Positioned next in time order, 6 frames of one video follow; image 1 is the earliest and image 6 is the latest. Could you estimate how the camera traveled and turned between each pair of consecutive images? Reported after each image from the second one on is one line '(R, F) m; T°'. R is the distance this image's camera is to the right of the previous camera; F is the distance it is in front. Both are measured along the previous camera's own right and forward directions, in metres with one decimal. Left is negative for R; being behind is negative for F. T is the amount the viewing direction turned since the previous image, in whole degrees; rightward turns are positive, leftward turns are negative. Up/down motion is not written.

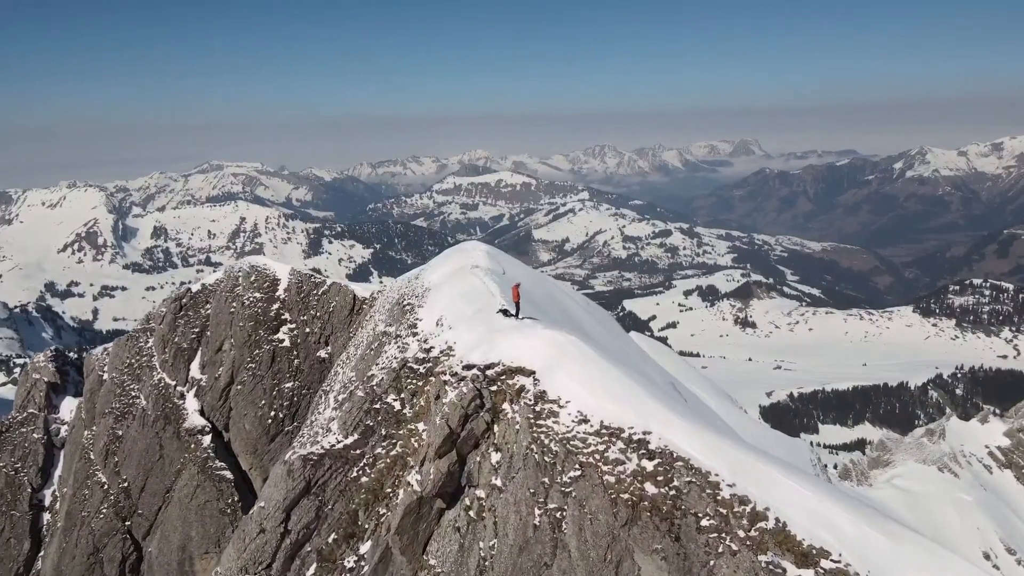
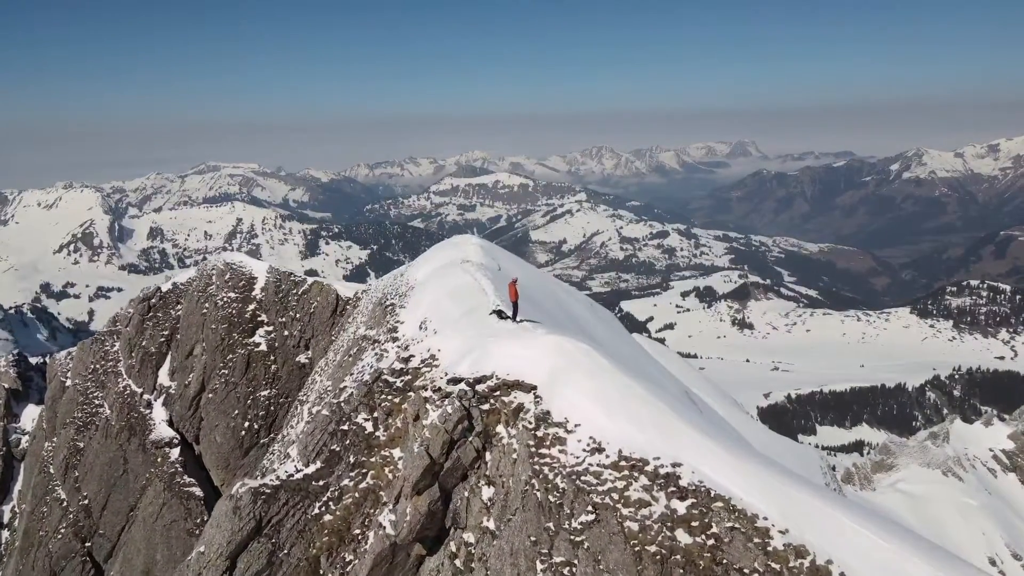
(+0.1, +5.3) m; 0°
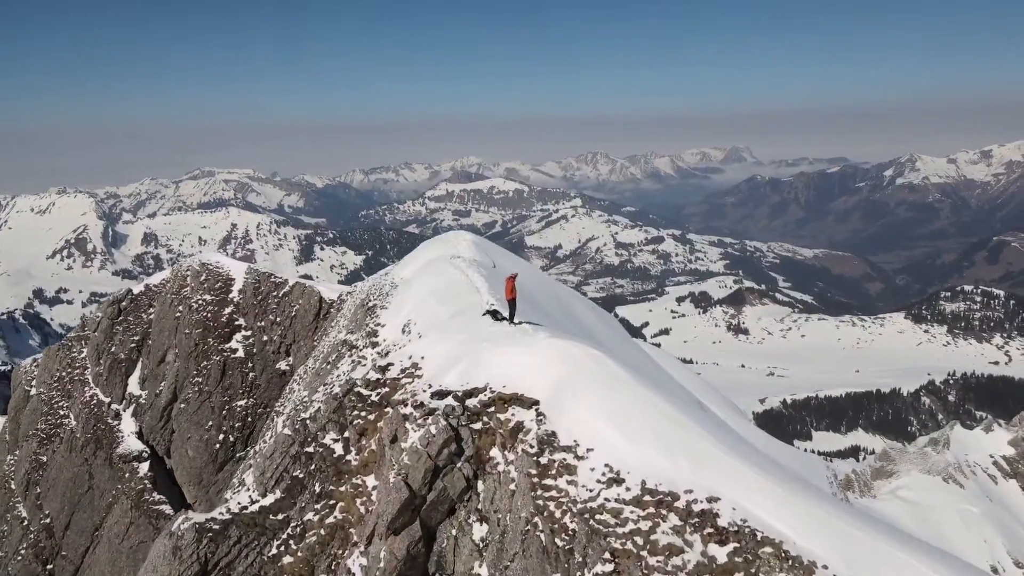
(0.0, +3.9) m; 0°
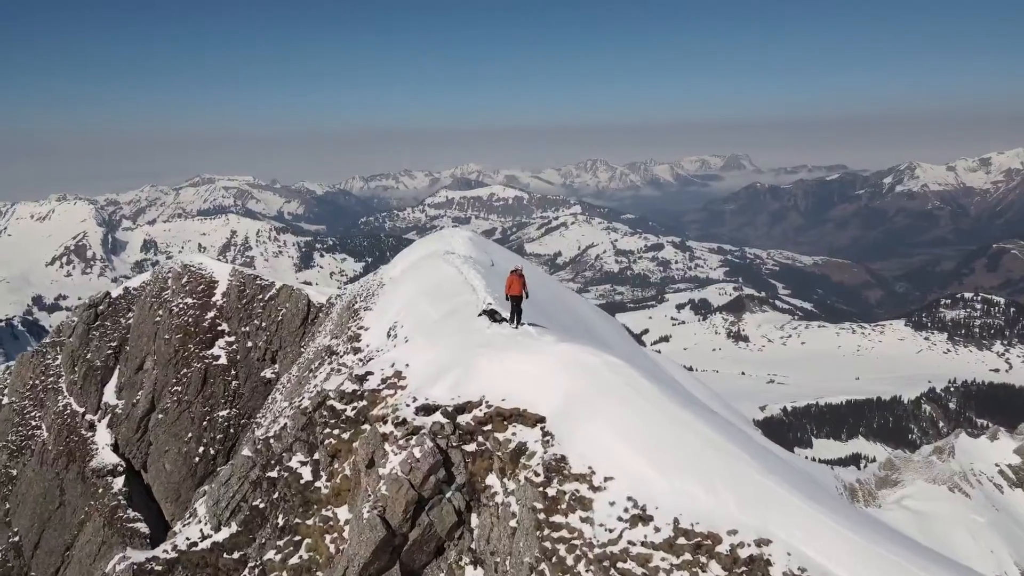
(0.0, +3.2) m; 0°
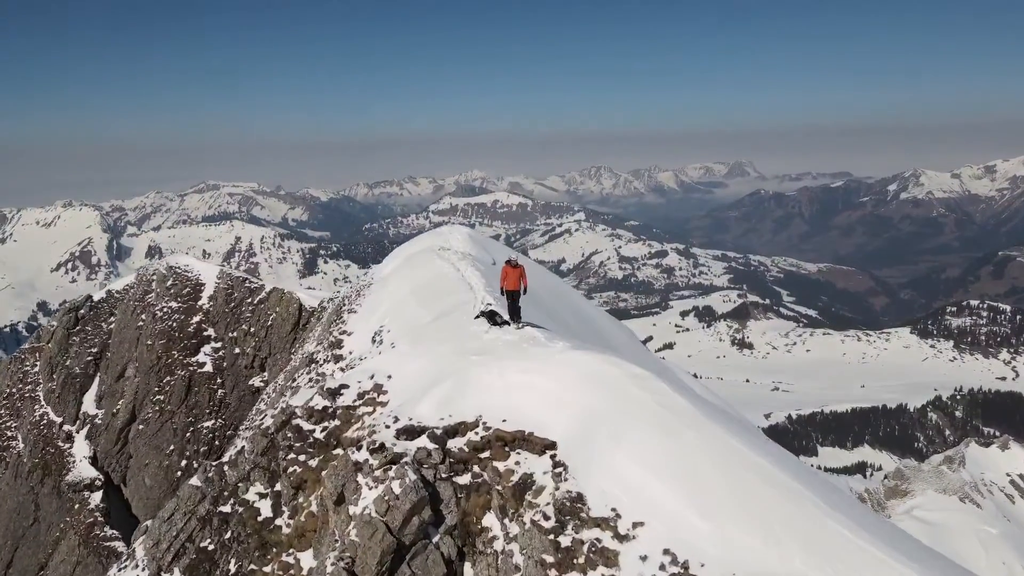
(0.0, +3.1) m; 0°
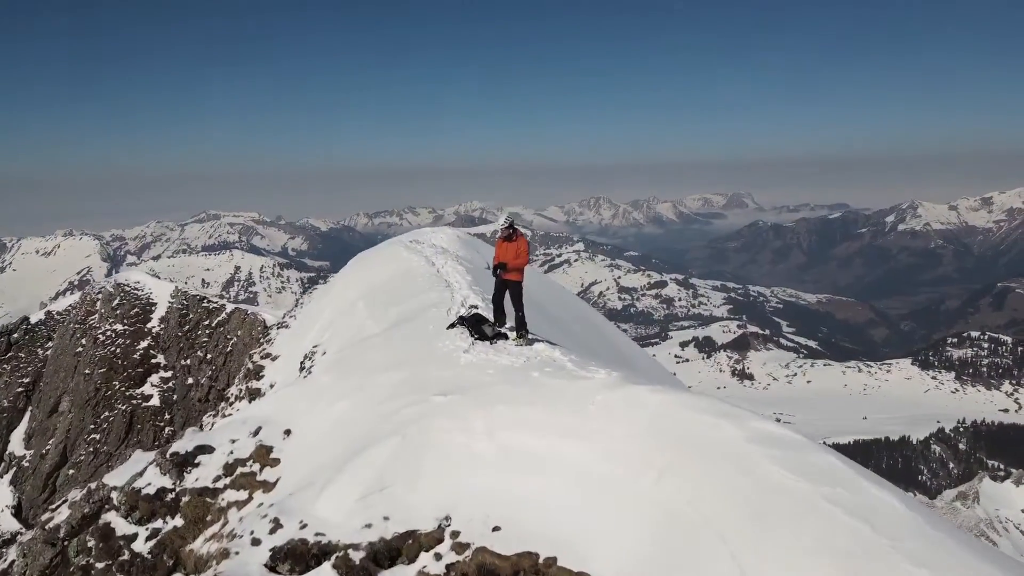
(0.0, +6.8) m; 0°
